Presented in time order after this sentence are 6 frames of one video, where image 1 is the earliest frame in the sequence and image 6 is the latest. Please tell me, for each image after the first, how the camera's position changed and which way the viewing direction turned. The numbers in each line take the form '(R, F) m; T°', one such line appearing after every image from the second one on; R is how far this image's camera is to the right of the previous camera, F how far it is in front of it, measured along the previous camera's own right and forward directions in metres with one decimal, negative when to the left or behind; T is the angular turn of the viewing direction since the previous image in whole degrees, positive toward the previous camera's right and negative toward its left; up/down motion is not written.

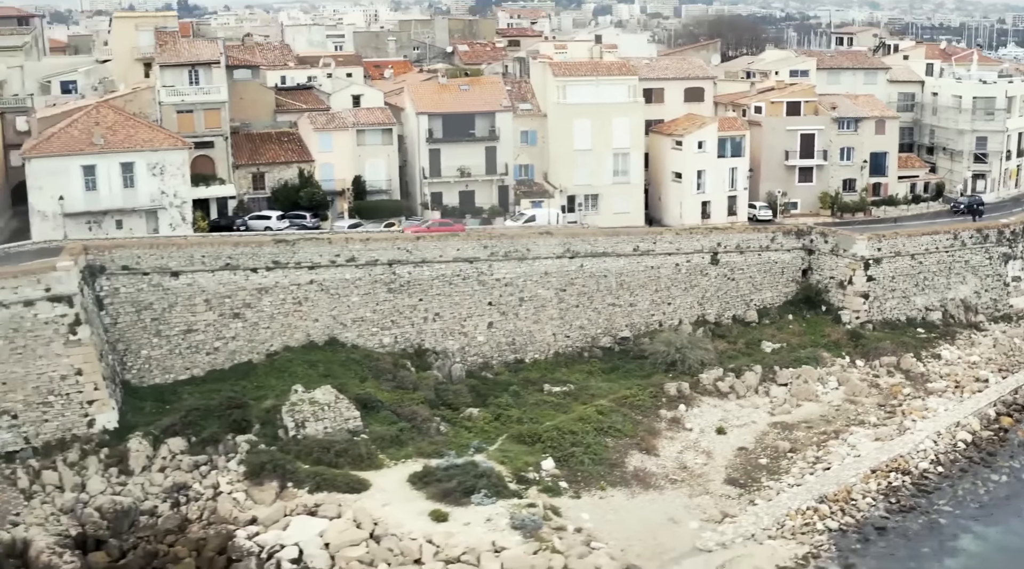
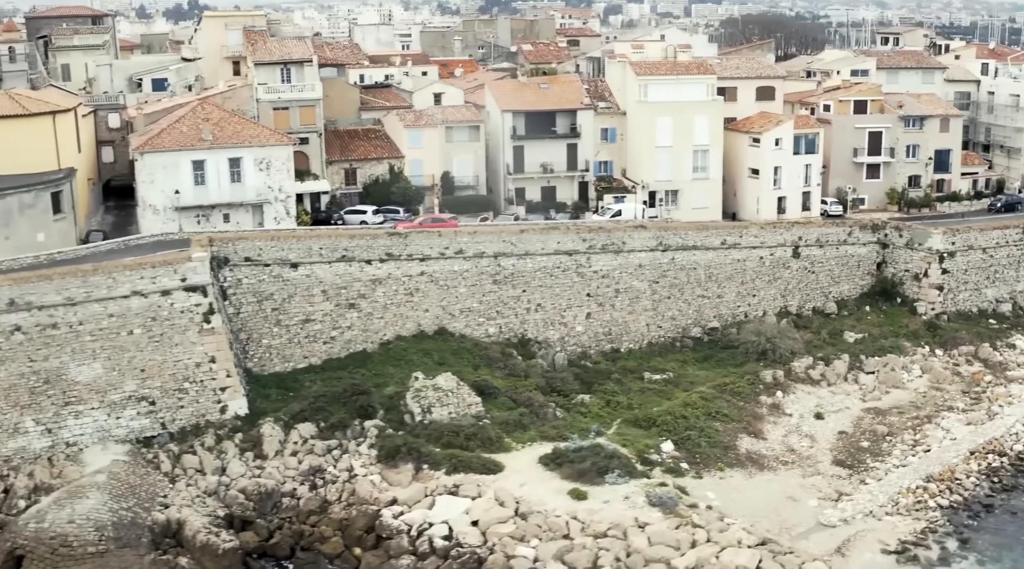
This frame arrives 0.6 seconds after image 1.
(-3.5, -1.0) m; +1°
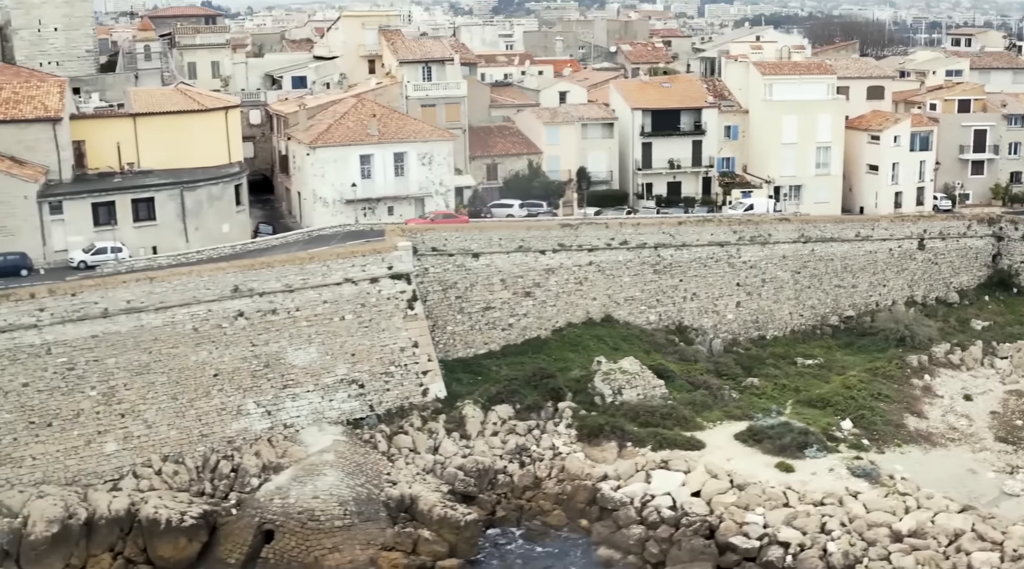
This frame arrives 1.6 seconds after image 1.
(-6.0, -1.3) m; +2°
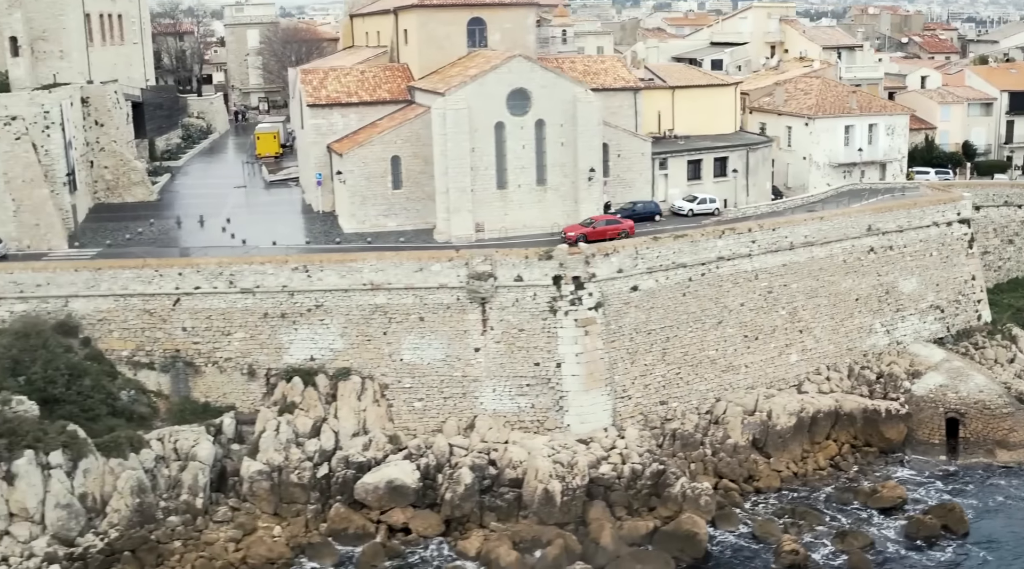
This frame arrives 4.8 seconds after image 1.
(-21.3, -3.7) m; +7°
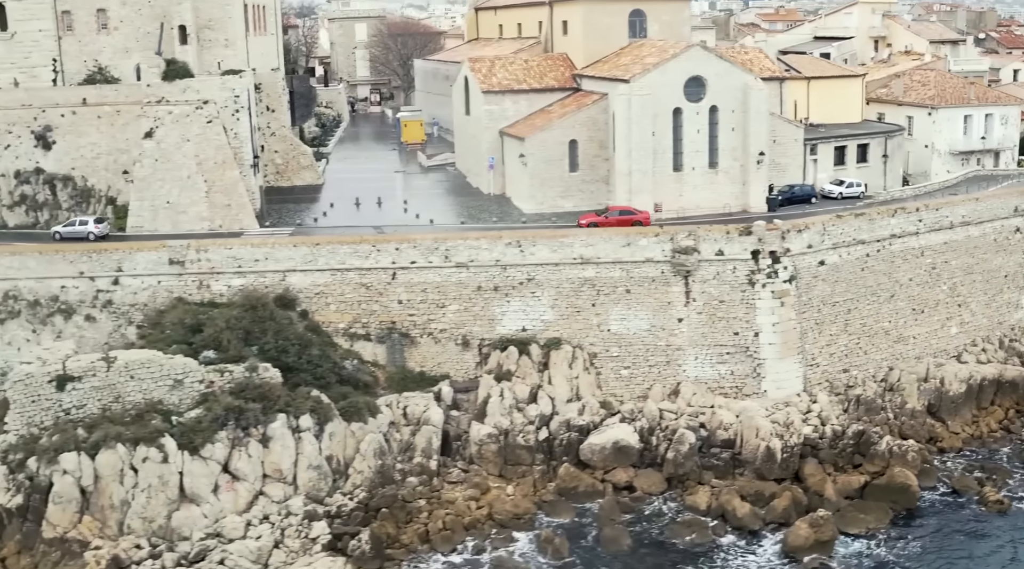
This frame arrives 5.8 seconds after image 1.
(-6.5, -1.4) m; +2°
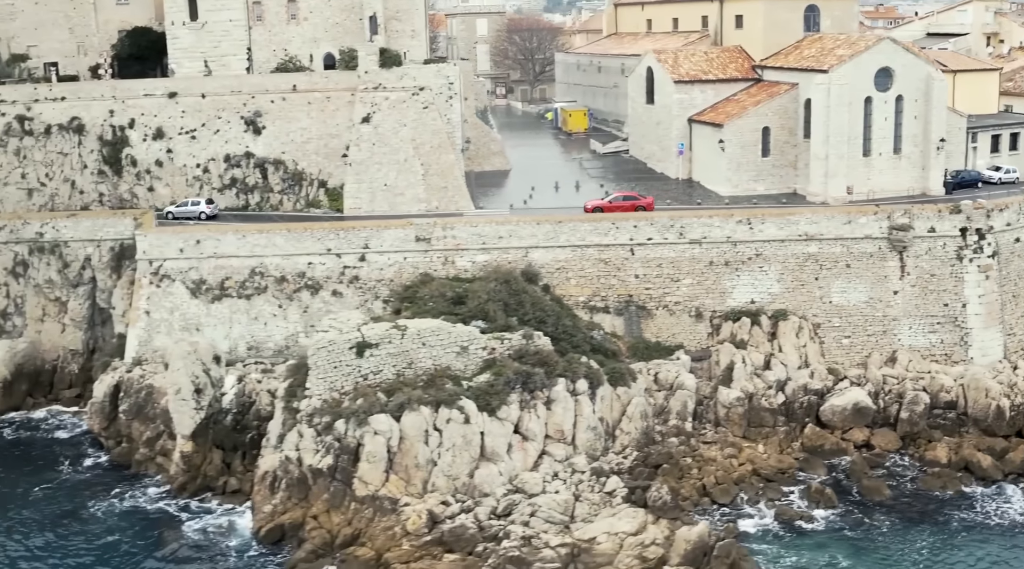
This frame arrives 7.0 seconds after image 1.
(-8.2, -1.6) m; +3°
